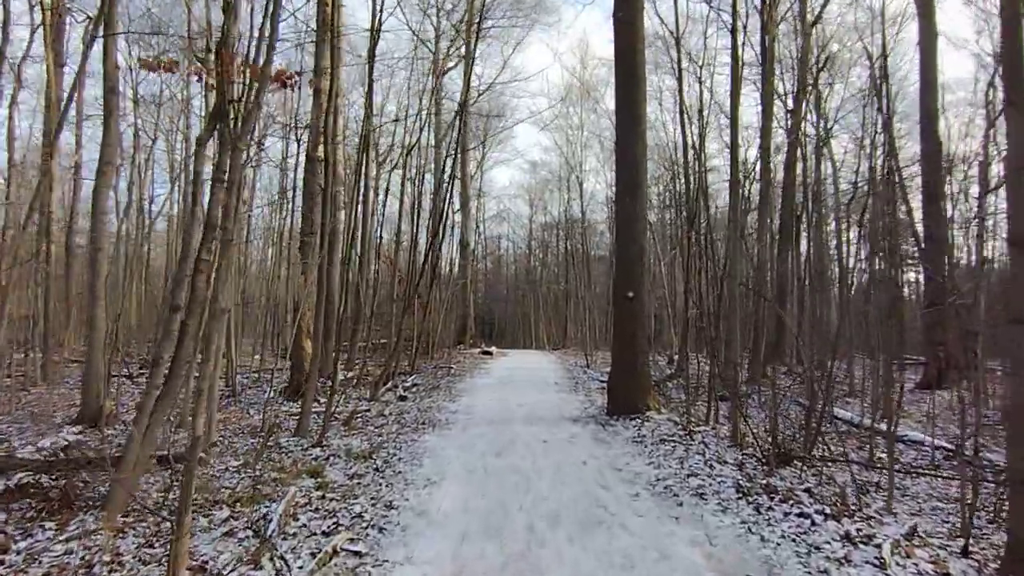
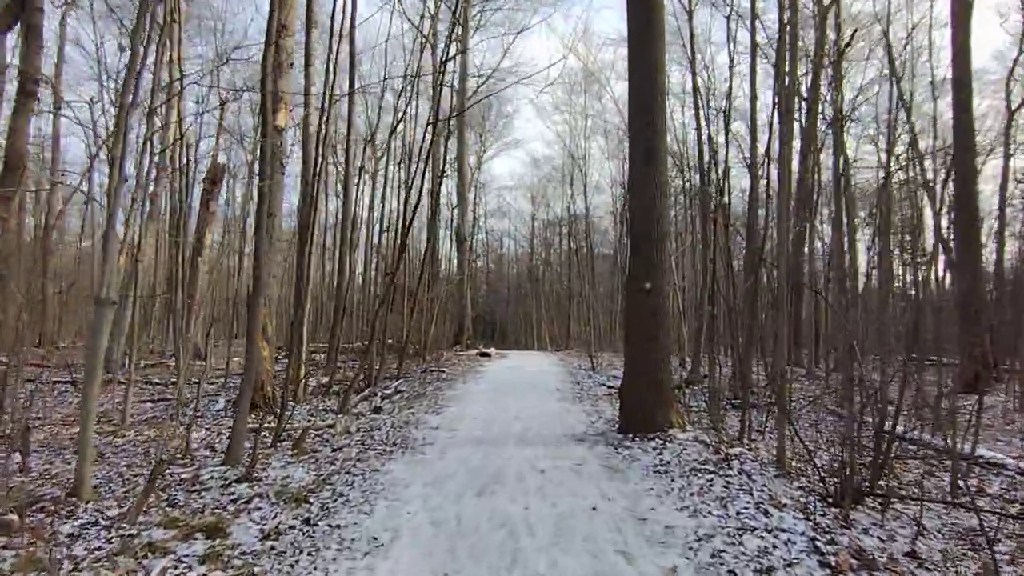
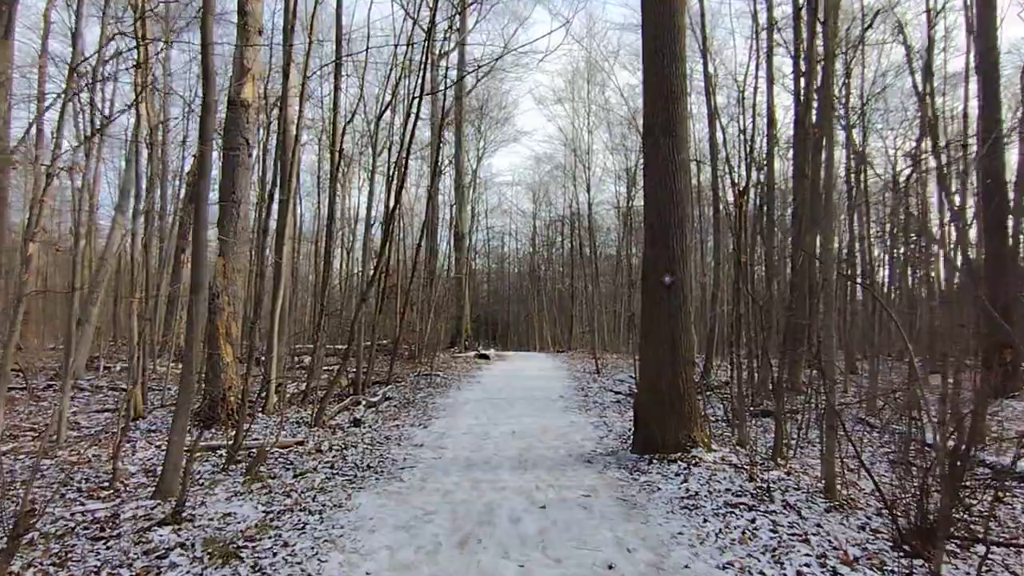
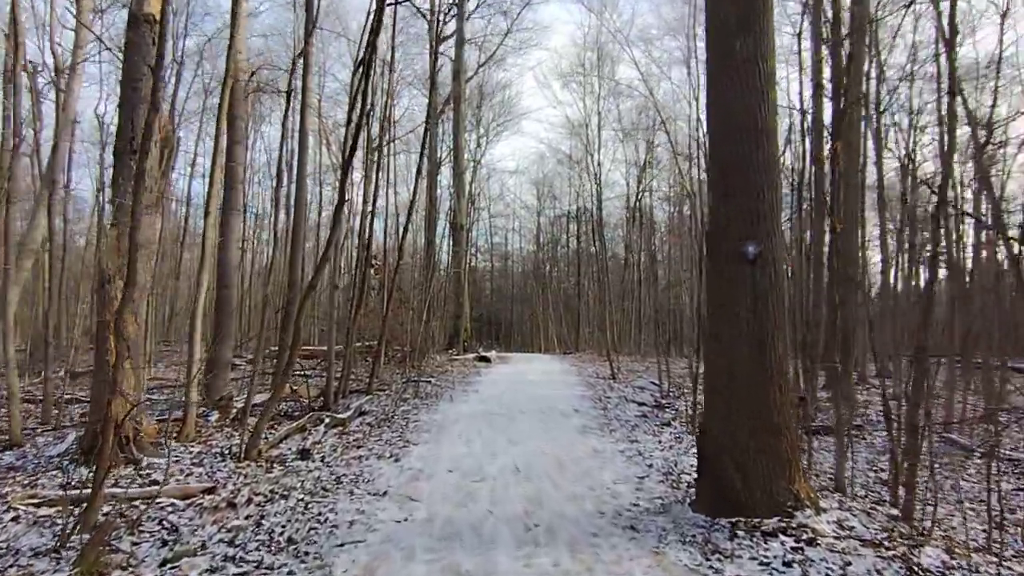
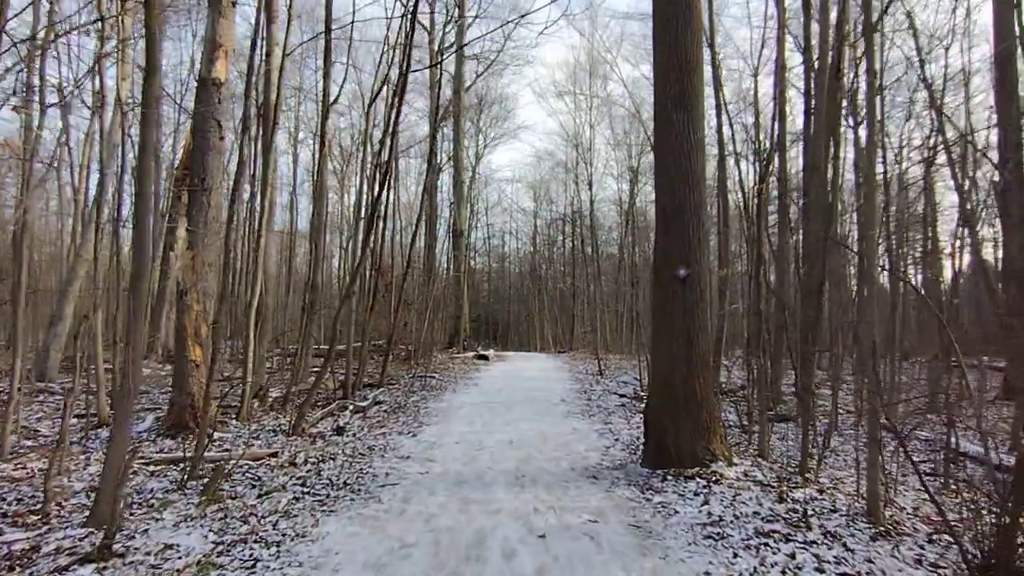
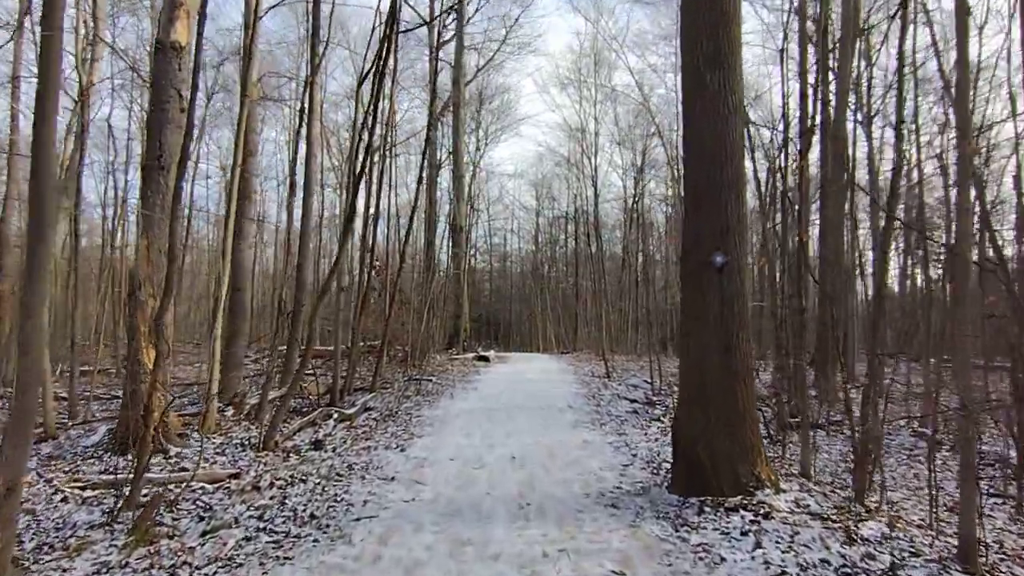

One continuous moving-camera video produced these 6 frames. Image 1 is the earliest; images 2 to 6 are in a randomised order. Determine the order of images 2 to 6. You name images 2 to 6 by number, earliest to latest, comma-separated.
2, 3, 5, 6, 4
